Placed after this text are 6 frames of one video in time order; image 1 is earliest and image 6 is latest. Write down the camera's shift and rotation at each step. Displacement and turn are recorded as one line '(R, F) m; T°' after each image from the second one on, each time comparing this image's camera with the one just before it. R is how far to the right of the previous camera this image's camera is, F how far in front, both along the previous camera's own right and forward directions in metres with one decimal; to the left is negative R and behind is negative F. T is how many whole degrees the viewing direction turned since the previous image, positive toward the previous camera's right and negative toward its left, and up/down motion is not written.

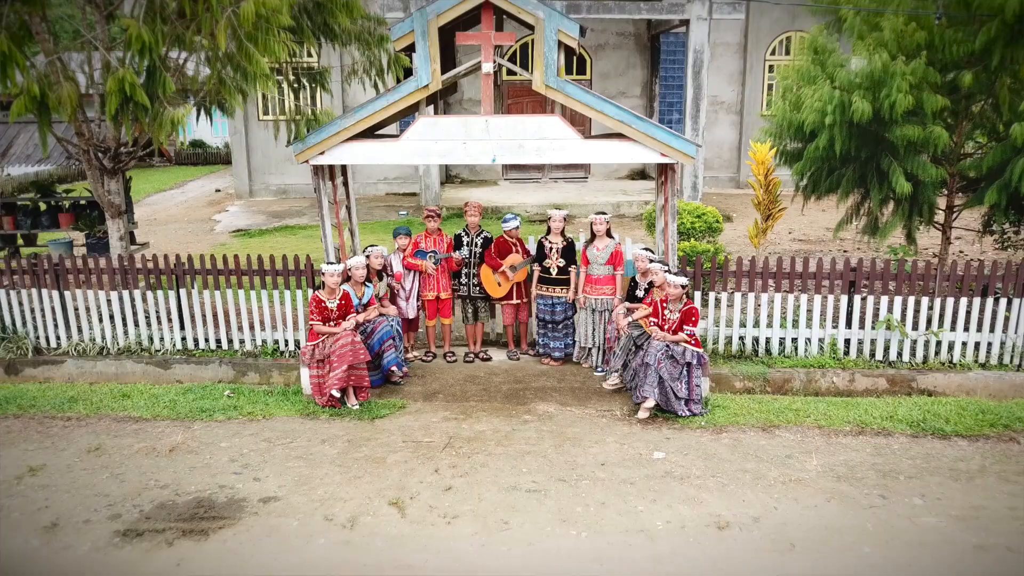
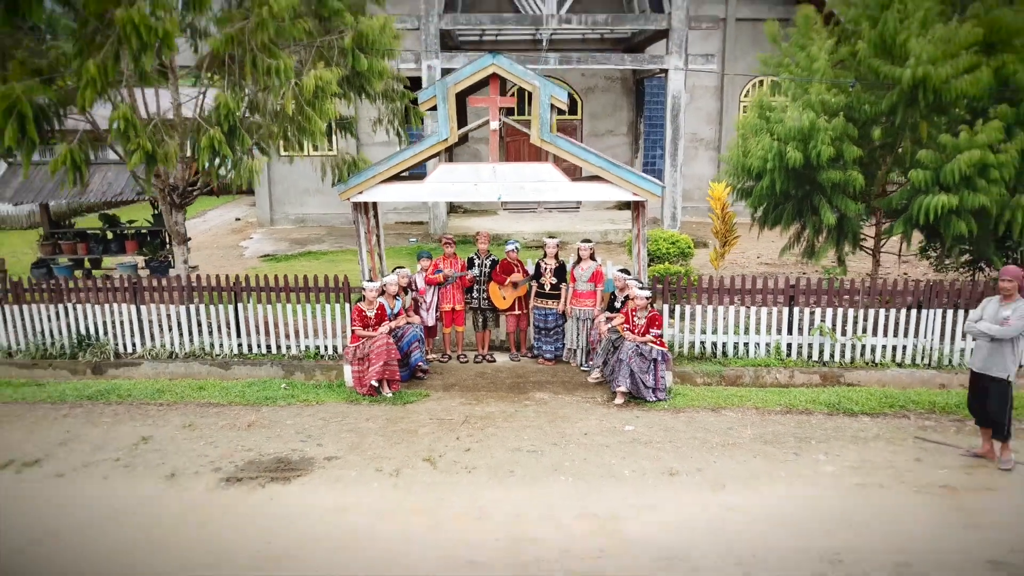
(-0.1, -1.5) m; 0°
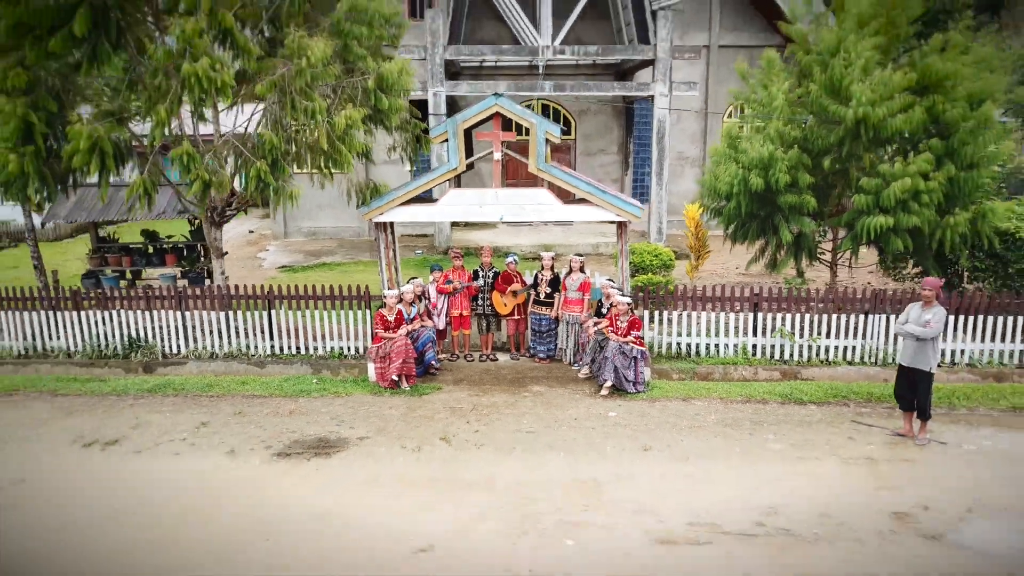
(0.0, -1.2) m; 0°
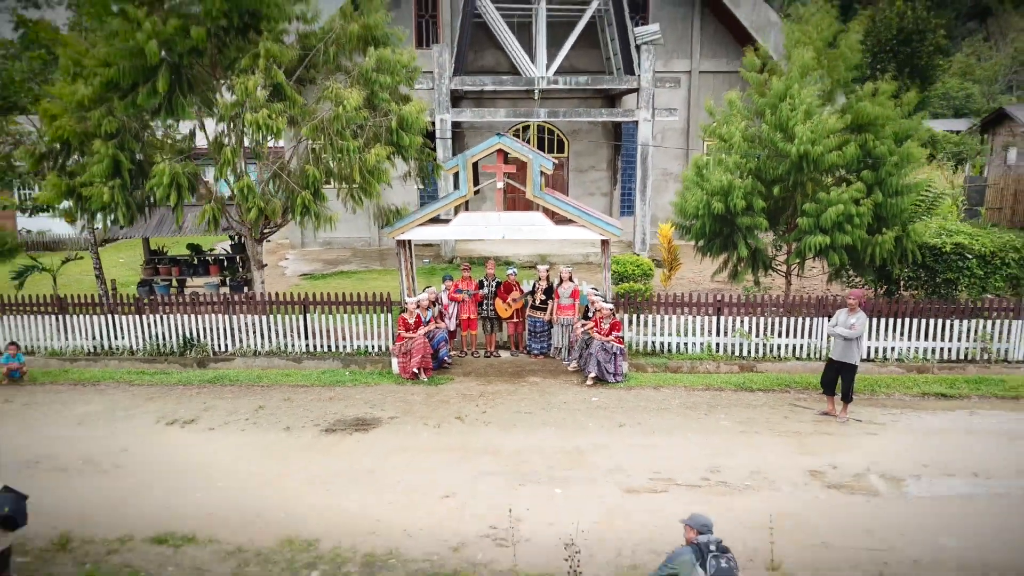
(-0.1, -1.7) m; 0°
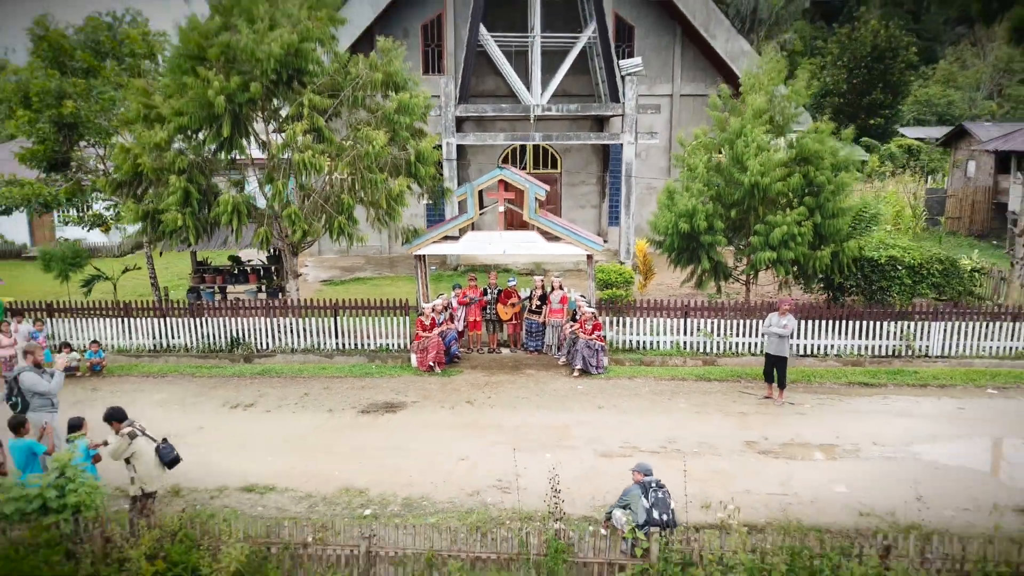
(0.0, -2.0) m; 0°
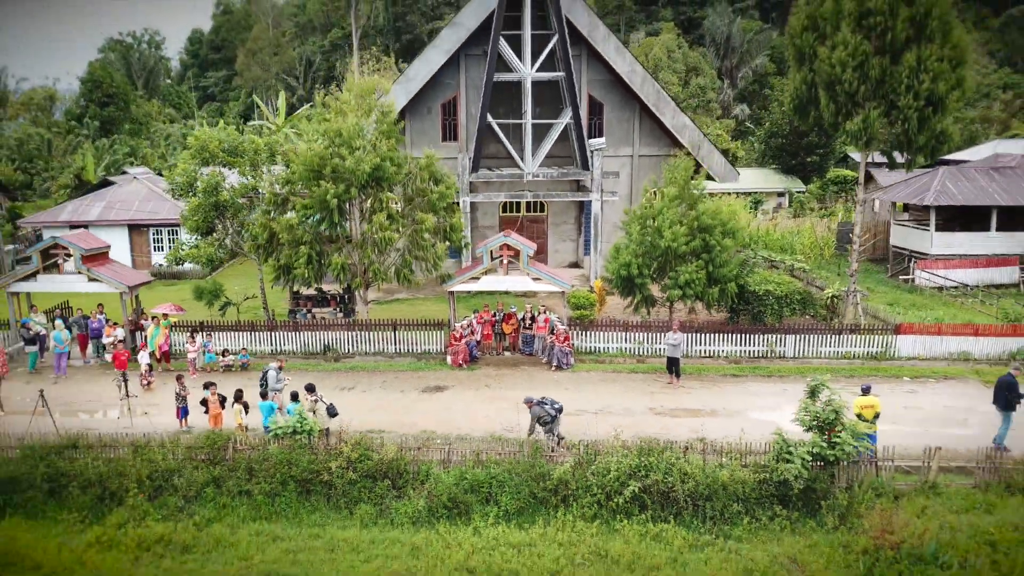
(-0.2, -6.8) m; 0°
